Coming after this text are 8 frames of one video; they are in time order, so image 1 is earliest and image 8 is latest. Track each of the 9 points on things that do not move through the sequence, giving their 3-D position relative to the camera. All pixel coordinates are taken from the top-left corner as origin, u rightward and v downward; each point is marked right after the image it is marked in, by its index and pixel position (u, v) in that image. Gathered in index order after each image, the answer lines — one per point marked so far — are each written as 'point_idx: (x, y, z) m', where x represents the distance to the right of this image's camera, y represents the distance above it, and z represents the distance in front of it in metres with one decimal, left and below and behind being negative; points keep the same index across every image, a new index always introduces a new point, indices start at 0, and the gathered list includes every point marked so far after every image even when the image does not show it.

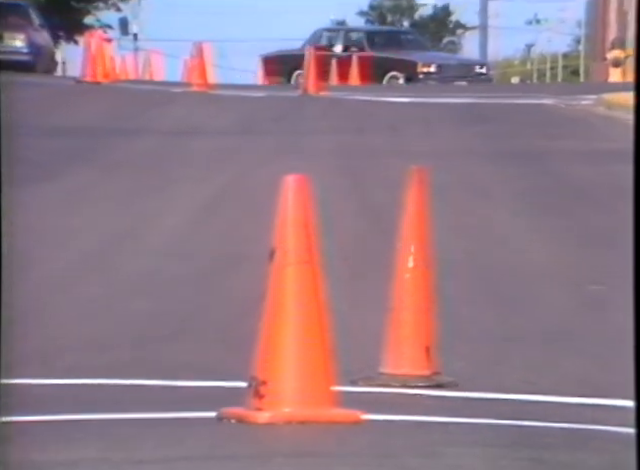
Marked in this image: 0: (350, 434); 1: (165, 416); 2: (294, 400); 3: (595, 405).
0: (+0.1, -0.7, +6.7) m
1: (-0.6, -0.7, +6.9) m
2: (-0.1, -0.6, +6.7) m
3: (+1.1, -0.7, +7.2) m
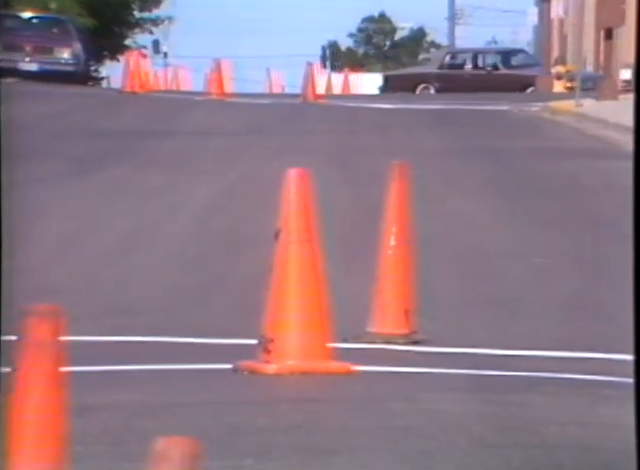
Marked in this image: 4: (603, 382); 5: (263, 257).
0: (+0.1, -0.7, +8.0) m
1: (-0.6, -0.6, +8.2) m
2: (-0.1, -0.5, +8.0) m
3: (+1.1, -0.6, +8.5) m
4: (+1.3, -0.7, +8.2) m
5: (-0.4, -0.1, +11.2) m
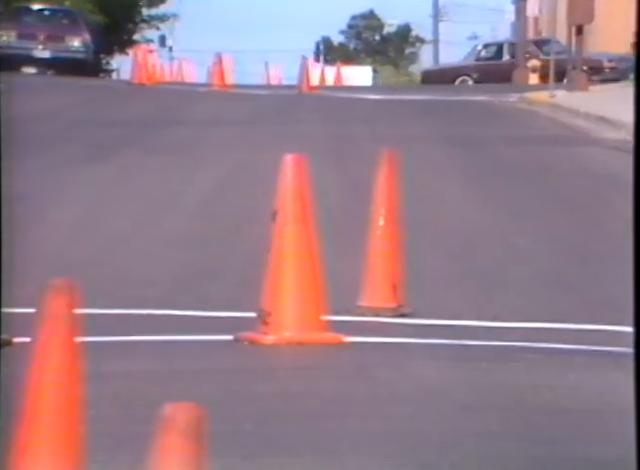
0: (+0.1, -0.6, +8.6) m
1: (-0.7, -0.5, +8.8) m
2: (-0.1, -0.5, +8.6) m
3: (+1.0, -0.5, +9.2) m
4: (+1.3, -0.6, +8.8) m
5: (-0.4, 0.0, +11.9) m
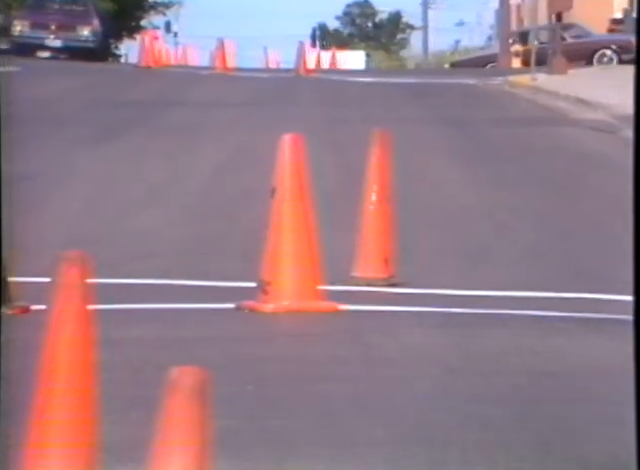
0: (+0.1, -0.4, +9.2) m
1: (-0.7, -0.4, +9.3) m
2: (-0.2, -0.3, +9.2) m
3: (+1.0, -0.3, +9.7) m
4: (+1.3, -0.4, +9.4) m
5: (-0.4, +0.2, +12.4) m
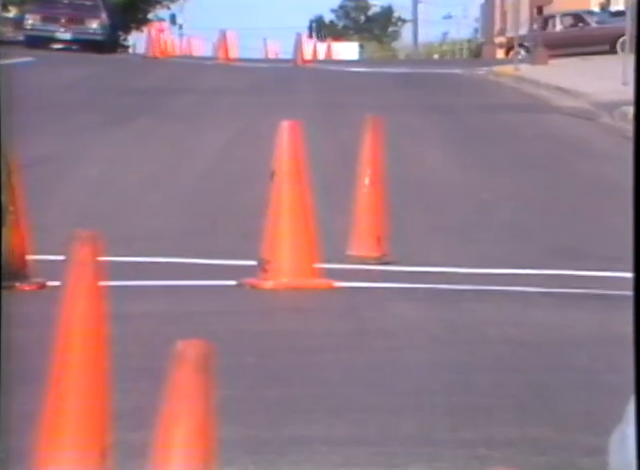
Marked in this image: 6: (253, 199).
0: (0.0, -0.3, +9.7) m
1: (-0.7, -0.3, +9.9) m
2: (-0.2, -0.2, +9.7) m
3: (+1.0, -0.2, +10.2) m
4: (+1.2, -0.3, +9.9) m
5: (-0.4, +0.3, +12.9) m
6: (-0.5, +0.2, +12.4) m
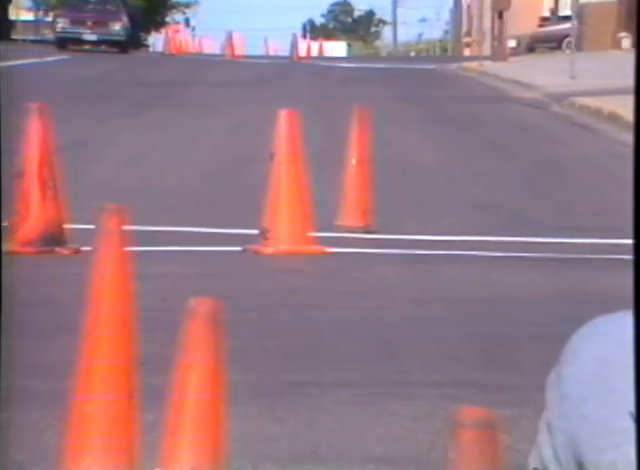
0: (0.0, -0.2, +11.2) m
1: (-0.8, -0.1, +11.4) m
2: (-0.2, 0.0, +11.2) m
3: (+0.9, -0.1, +11.7) m
4: (+1.2, -0.2, +11.4) m
5: (-0.5, +0.5, +14.4) m
6: (-0.5, +0.4, +13.9) m
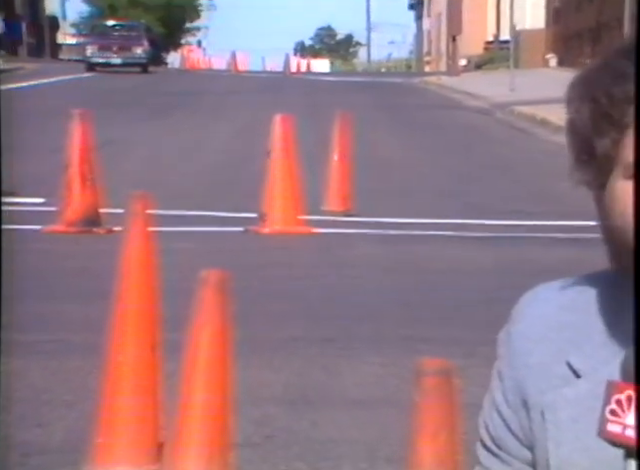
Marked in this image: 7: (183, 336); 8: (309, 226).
0: (-0.1, 0.0, +13.5) m
1: (-0.8, 0.0, +13.7) m
2: (-0.3, +0.1, +13.5) m
3: (+0.9, +0.1, +14.1) m
4: (+1.1, 0.0, +13.7) m
5: (-0.6, +0.7, +16.7) m
6: (-0.6, +0.6, +16.2) m
7: (-0.9, -0.7, +11.5) m
8: (-0.1, +0.1, +13.9) m
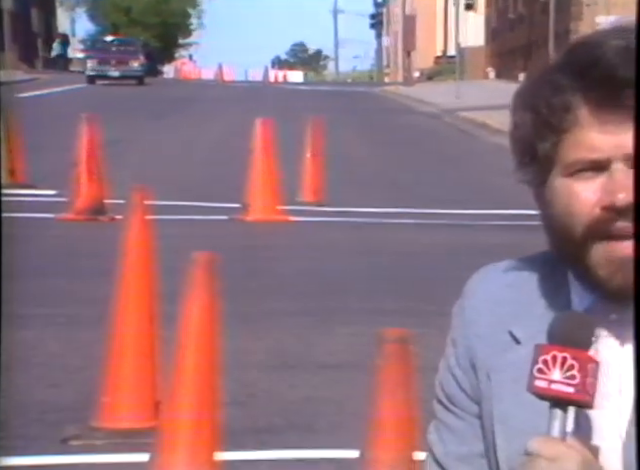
0: (-0.3, +0.1, +15.6) m
1: (-1.1, +0.1, +15.7) m
2: (-0.5, +0.2, +15.6) m
3: (+0.6, +0.2, +16.1) m
4: (+0.9, +0.1, +15.8) m
5: (-0.8, +0.8, +18.8) m
6: (-0.9, +0.7, +18.3) m
7: (-1.1, -0.6, +13.5) m
8: (-0.3, +0.2, +16.0) m
